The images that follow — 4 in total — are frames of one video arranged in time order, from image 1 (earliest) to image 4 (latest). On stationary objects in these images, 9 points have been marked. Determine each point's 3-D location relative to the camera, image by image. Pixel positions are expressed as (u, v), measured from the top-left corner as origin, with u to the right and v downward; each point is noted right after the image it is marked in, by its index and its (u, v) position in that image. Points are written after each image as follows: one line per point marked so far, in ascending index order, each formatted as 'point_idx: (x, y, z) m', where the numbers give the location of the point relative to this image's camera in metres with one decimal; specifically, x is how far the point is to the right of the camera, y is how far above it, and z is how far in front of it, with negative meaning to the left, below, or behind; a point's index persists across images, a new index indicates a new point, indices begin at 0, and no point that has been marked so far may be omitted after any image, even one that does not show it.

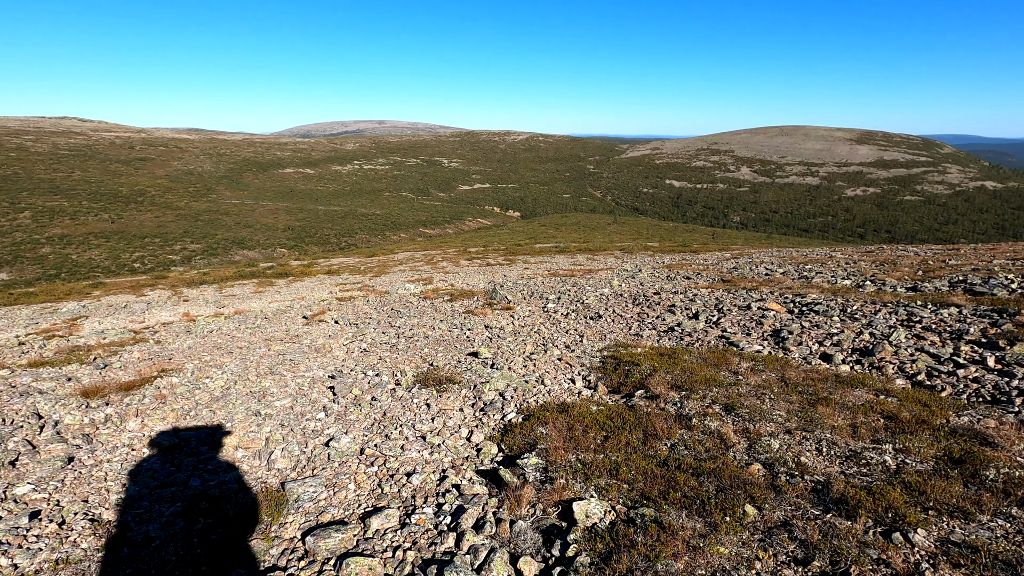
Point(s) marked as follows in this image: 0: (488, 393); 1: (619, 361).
0: (-0.5, -2.1, +10.5) m
1: (+2.6, -1.8, +12.9) m
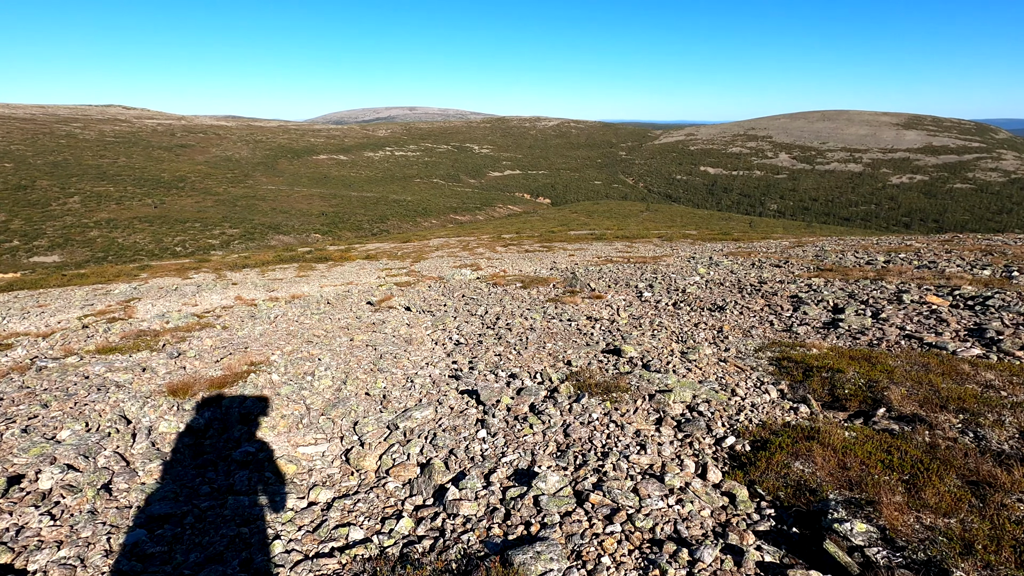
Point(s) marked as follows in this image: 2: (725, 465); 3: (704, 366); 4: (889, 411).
0: (+2.5, -1.8, +8.3) m
1: (+5.7, -1.5, +10.5) m
2: (+2.6, -2.1, +6.5) m
3: (+3.8, -1.6, +10.6) m
4: (+5.5, -1.8, +7.8) m
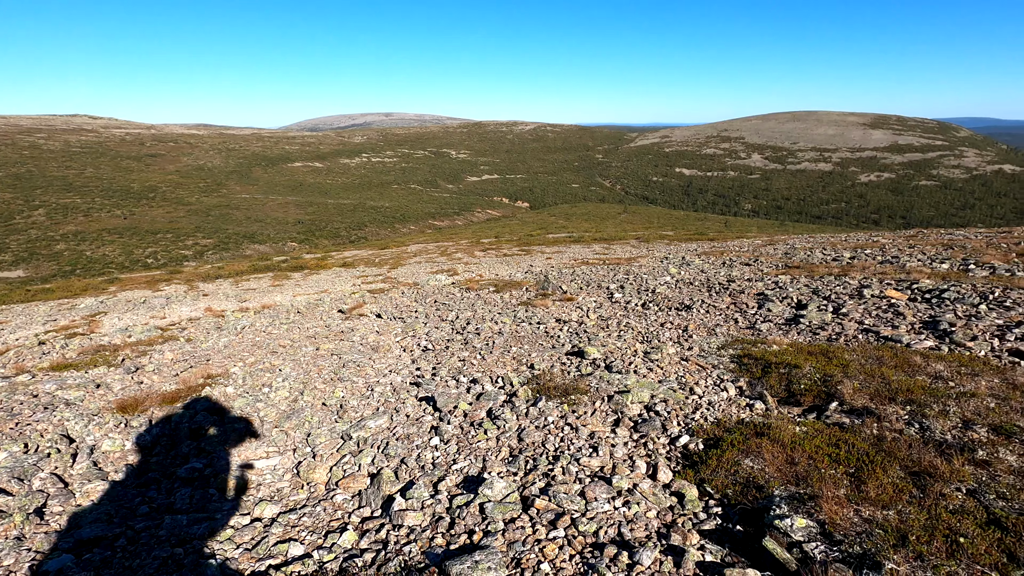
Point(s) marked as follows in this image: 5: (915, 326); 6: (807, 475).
0: (+1.9, -1.8, +8.3) m
1: (+5.0, -1.4, +10.6) m
2: (+2.0, -2.1, +6.4) m
3: (+3.1, -1.6, +10.7) m
4: (+4.9, -1.7, +7.9) m
5: (+9.5, -0.9, +12.6) m
6: (+3.2, -2.0, +5.8) m
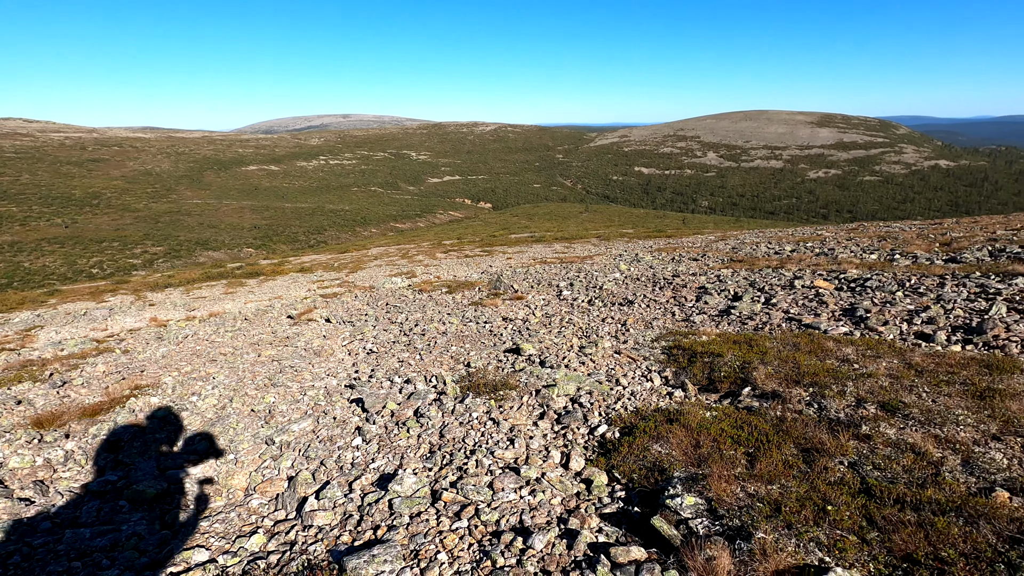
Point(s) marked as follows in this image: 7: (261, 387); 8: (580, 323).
0: (+0.7, -1.8, +8.5) m
1: (+3.7, -1.3, +11.0) m
2: (+1.0, -2.1, +6.7) m
3: (+1.8, -1.5, +10.9) m
4: (+3.7, -1.6, +8.3) m
5: (+8.0, -0.6, +13.3) m
6: (+2.2, -1.9, +6.1) m
7: (-5.1, -2.0, +10.9) m
8: (+1.9, -1.0, +15.2) m
